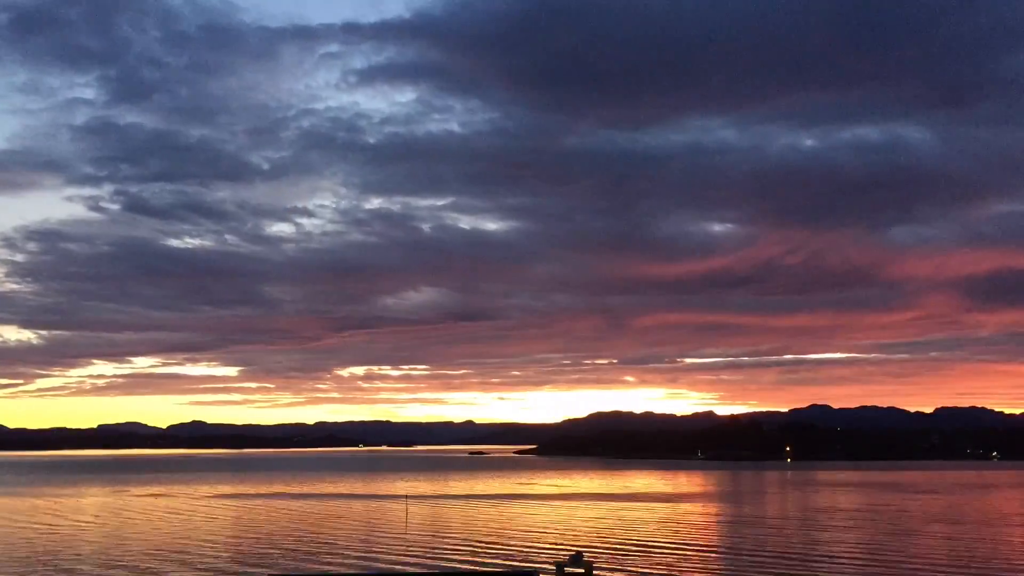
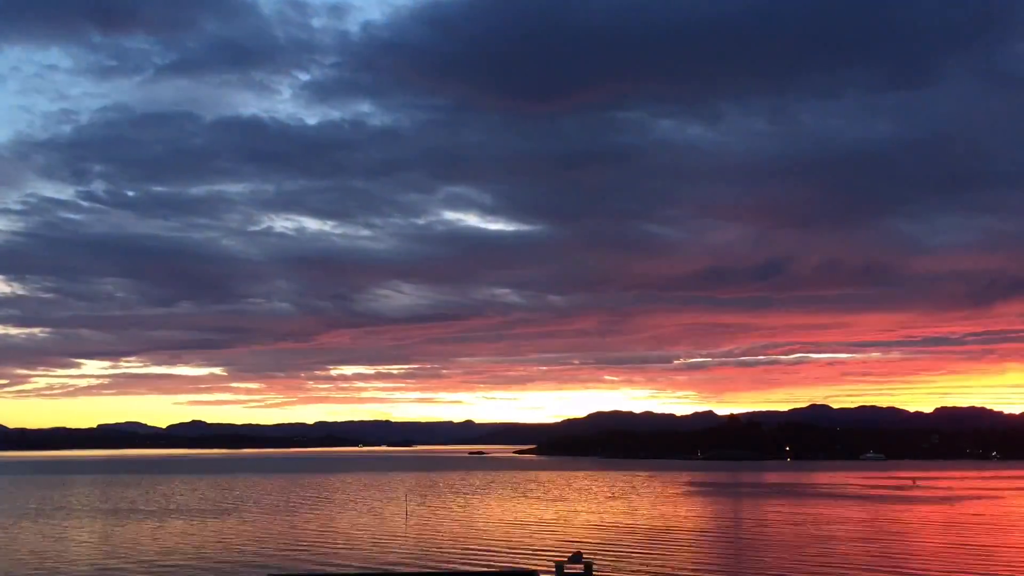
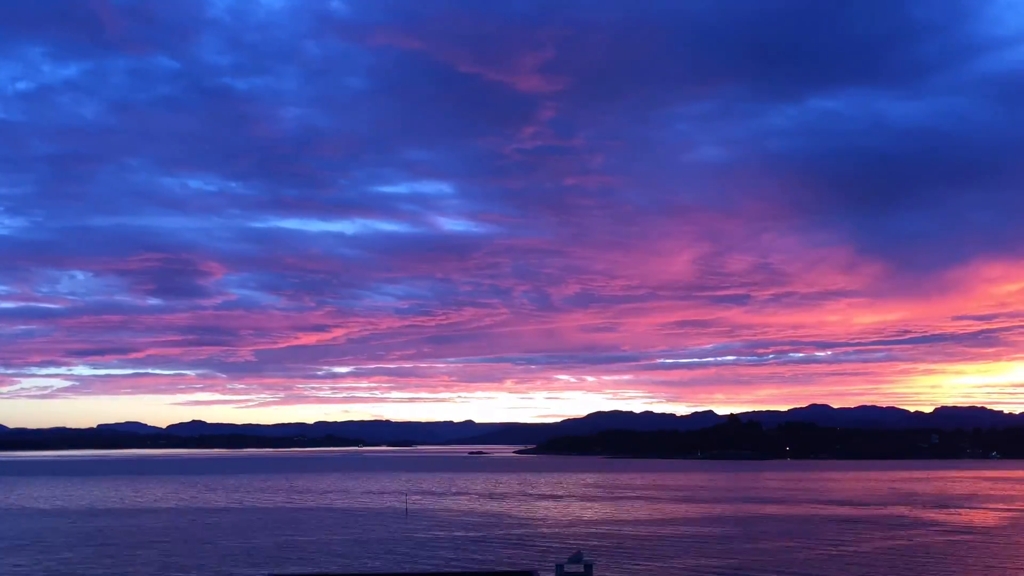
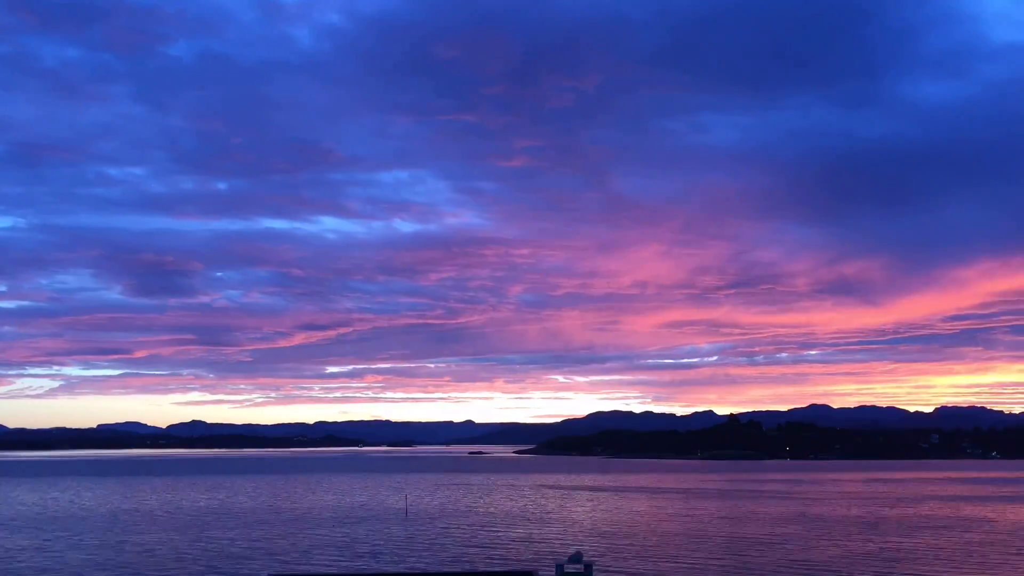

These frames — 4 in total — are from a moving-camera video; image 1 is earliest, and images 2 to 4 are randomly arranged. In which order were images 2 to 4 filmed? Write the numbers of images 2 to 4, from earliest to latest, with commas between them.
2, 3, 4
